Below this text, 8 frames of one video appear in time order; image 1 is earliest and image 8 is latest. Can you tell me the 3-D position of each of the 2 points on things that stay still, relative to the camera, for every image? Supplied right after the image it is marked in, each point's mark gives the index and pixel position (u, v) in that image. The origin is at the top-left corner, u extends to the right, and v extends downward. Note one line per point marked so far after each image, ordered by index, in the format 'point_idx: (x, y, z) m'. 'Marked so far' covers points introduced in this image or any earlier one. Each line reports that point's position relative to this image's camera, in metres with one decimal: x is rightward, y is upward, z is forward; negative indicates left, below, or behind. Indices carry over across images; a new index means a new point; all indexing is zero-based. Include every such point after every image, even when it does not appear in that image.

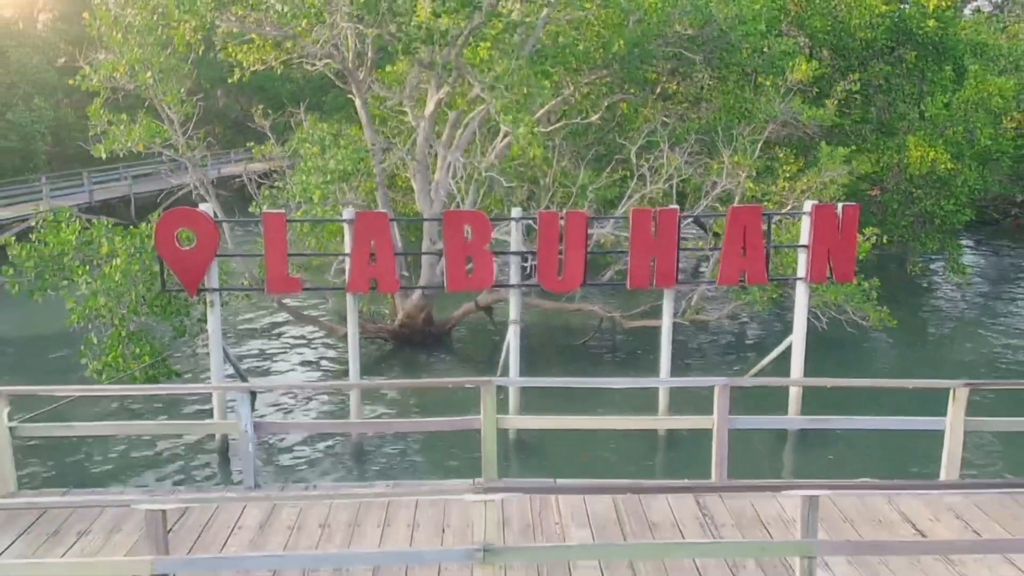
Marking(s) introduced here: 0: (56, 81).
0: (-9.2, +4.2, +18.3) m
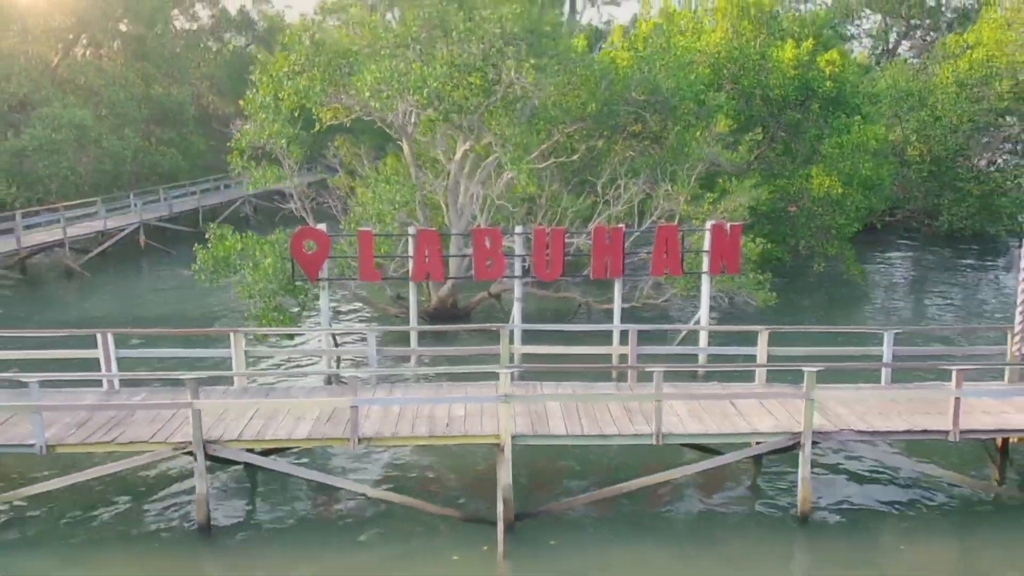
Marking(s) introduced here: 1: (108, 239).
0: (-9.2, +4.3, +22.1) m
1: (-8.4, +1.0, +18.8) m
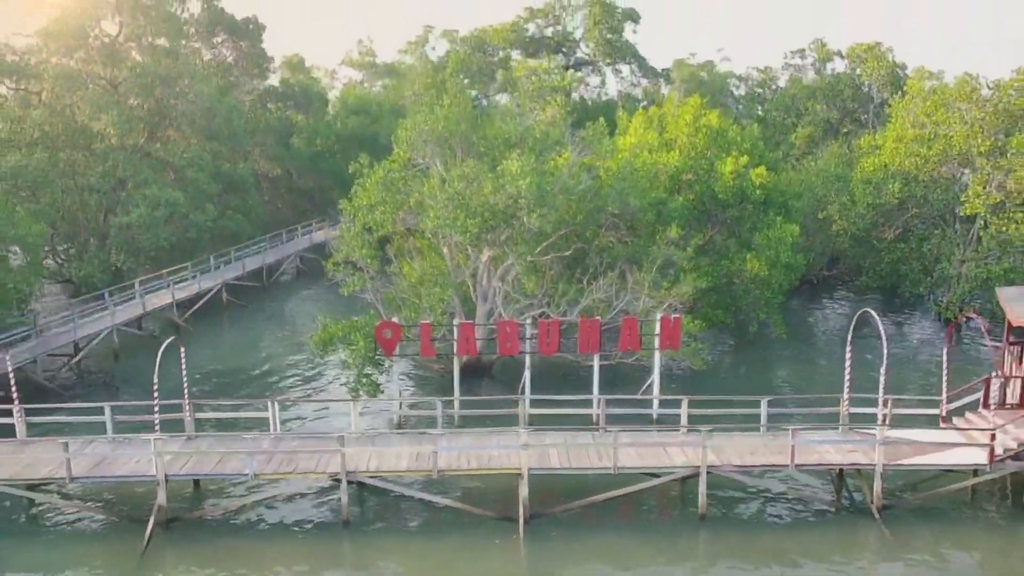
0: (-9.0, +3.0, +27.0) m
1: (-8.2, -0.3, +23.7) m
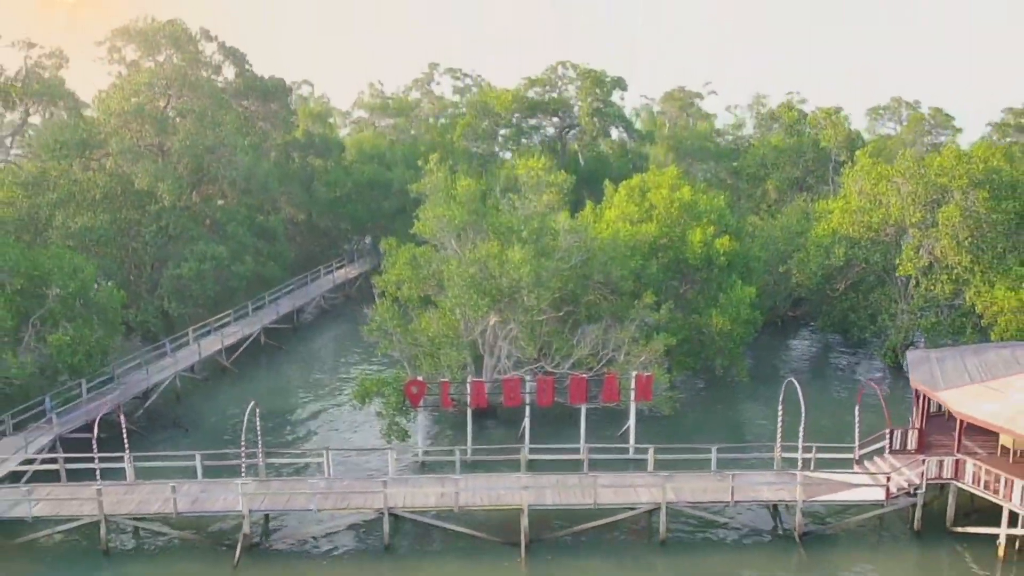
0: (-9.0, +1.6, +30.6) m
1: (-8.2, -1.6, +27.3) m
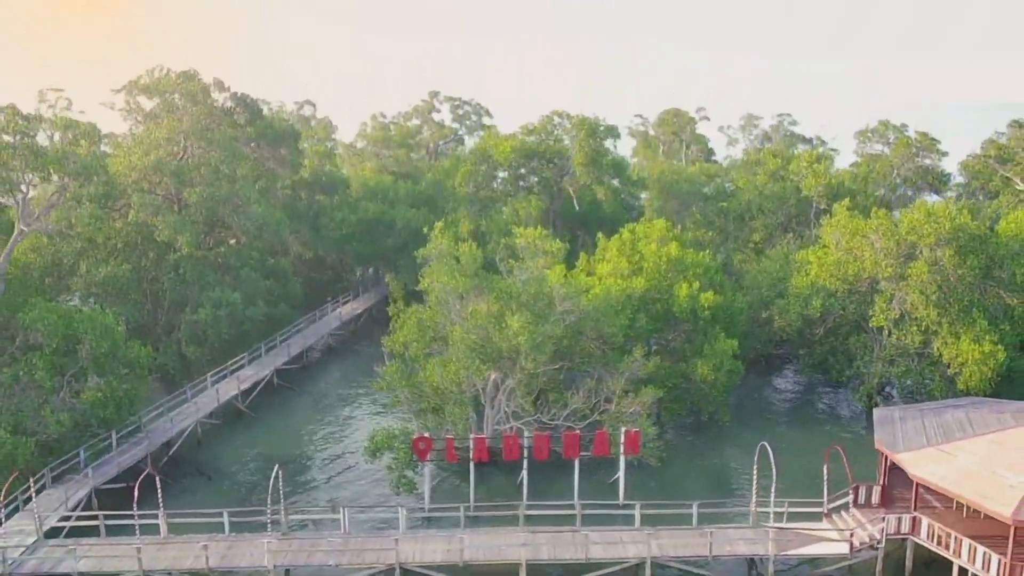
0: (-9.0, +0.2, +32.2) m
1: (-8.2, -3.1, +28.9) m
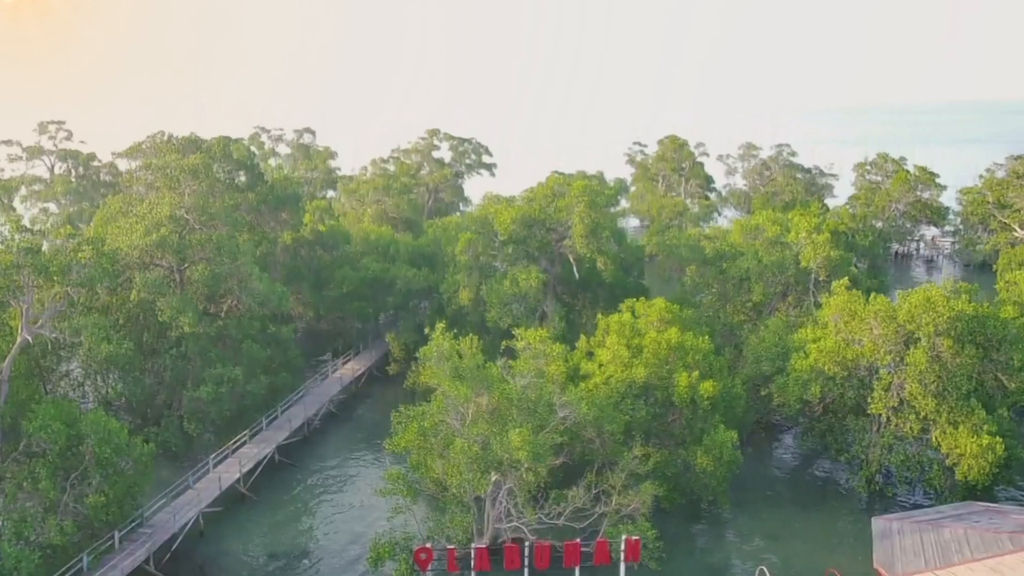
0: (-9.0, -2.4, +32.4) m
1: (-8.2, -5.7, +29.1) m
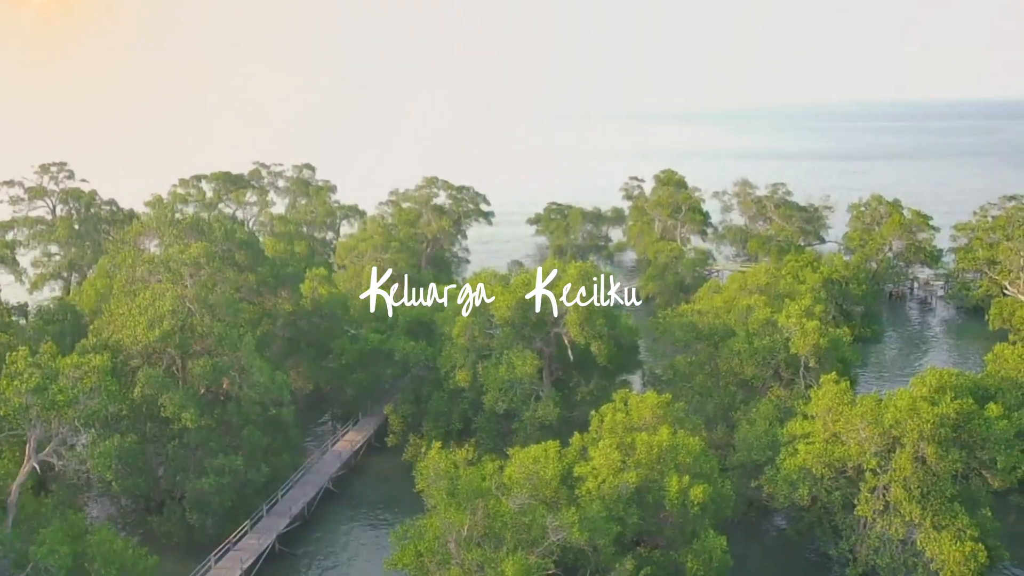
0: (-9.2, -5.6, +33.0) m
1: (-8.4, -8.9, +29.7) m
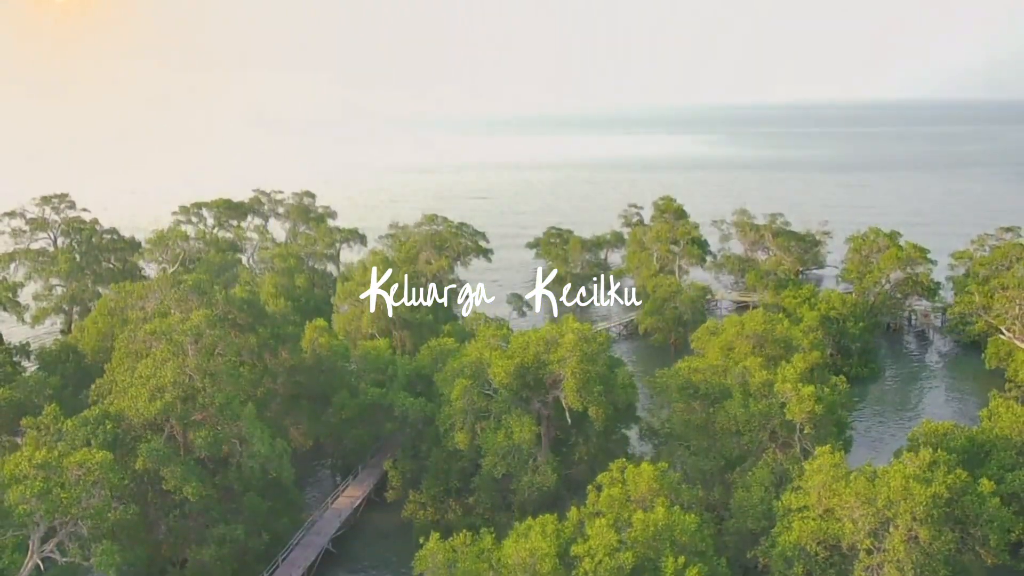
0: (-9.2, -8.1, +33.3) m
1: (-8.4, -11.3, +30.0) m
